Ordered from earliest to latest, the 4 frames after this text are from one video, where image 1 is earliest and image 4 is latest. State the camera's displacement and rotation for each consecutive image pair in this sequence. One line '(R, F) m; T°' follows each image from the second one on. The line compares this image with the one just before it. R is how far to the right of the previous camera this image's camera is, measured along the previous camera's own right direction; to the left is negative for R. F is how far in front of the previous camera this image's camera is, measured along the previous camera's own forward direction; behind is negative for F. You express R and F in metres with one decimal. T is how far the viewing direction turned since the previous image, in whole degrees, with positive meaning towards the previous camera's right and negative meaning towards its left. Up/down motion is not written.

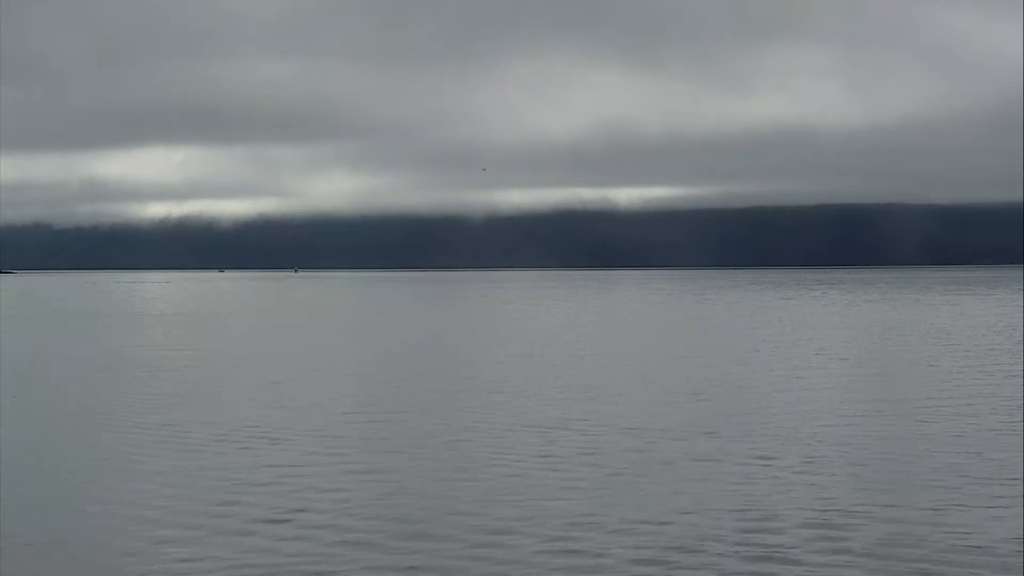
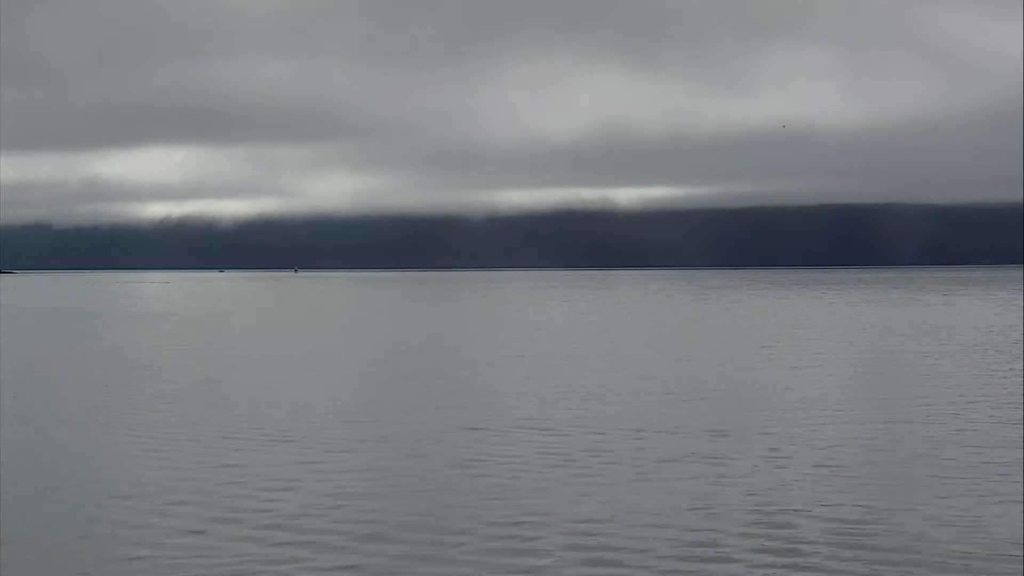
(0.0, 0.0) m; 0°
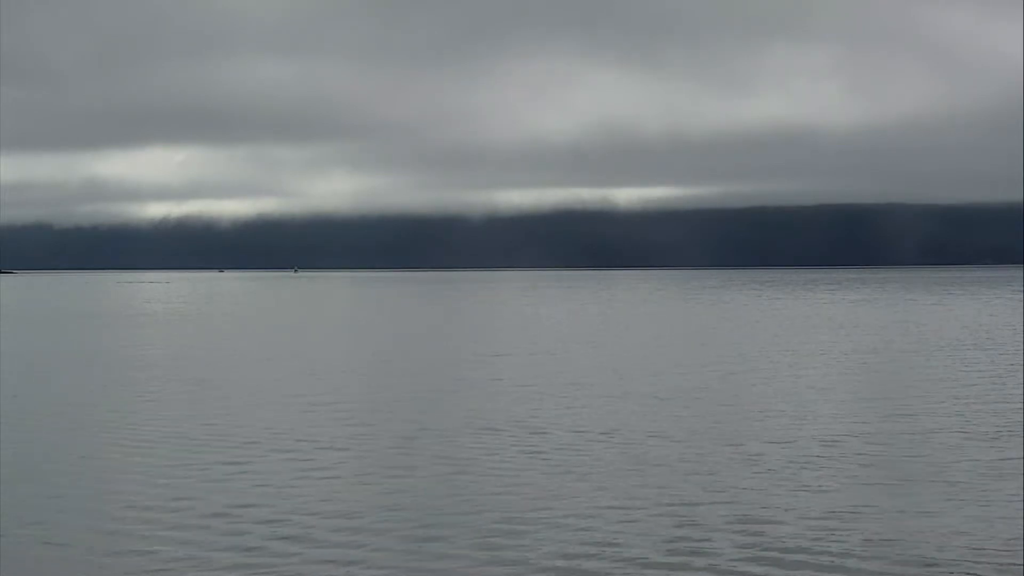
(+0.3, +0.2) m; 0°
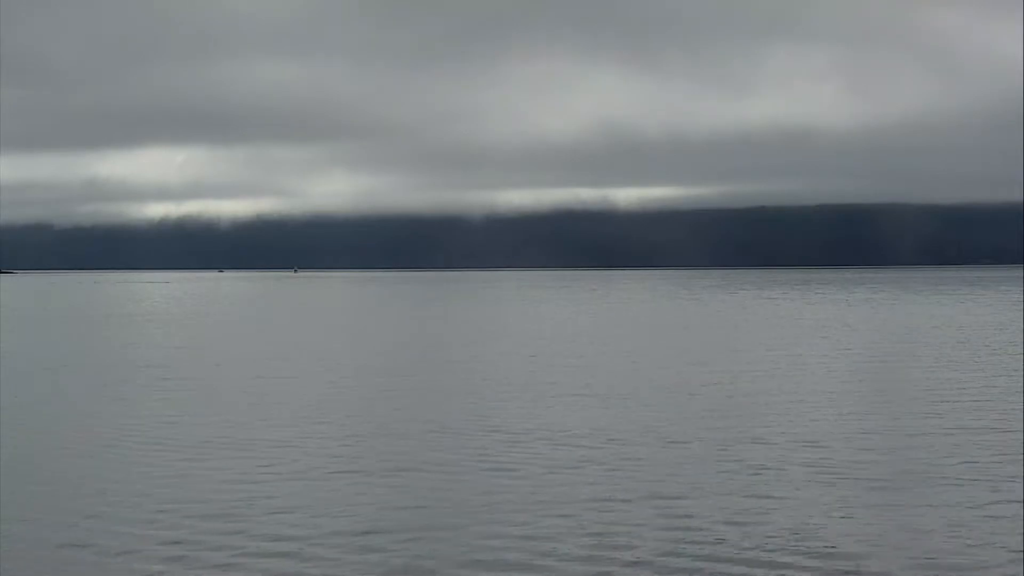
(+0.8, -1.5) m; 0°
